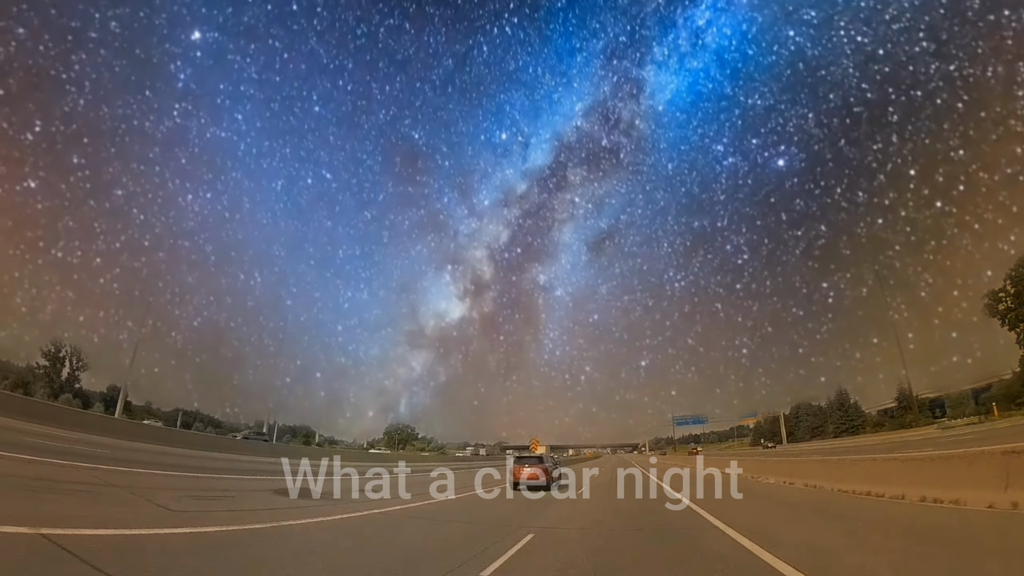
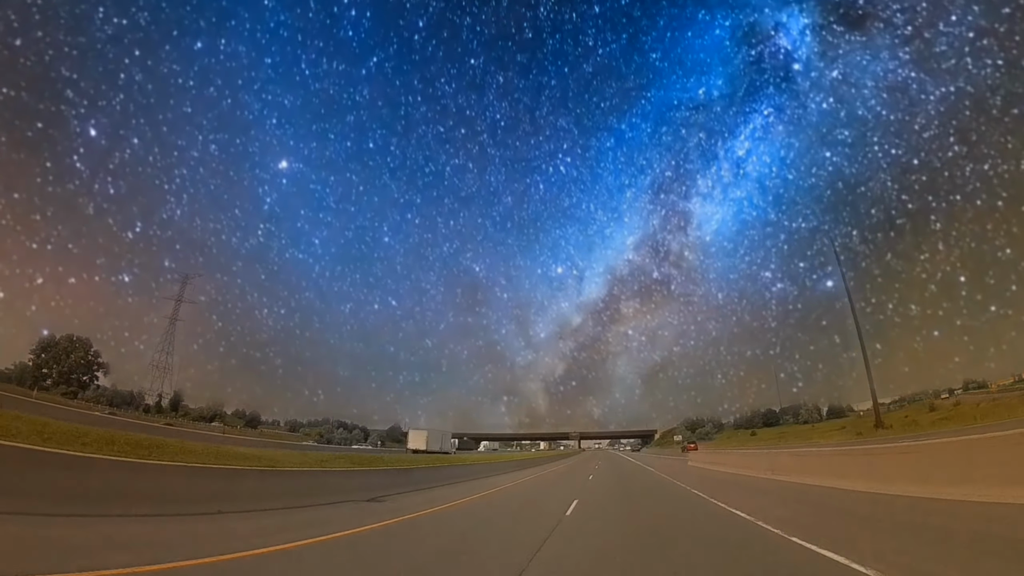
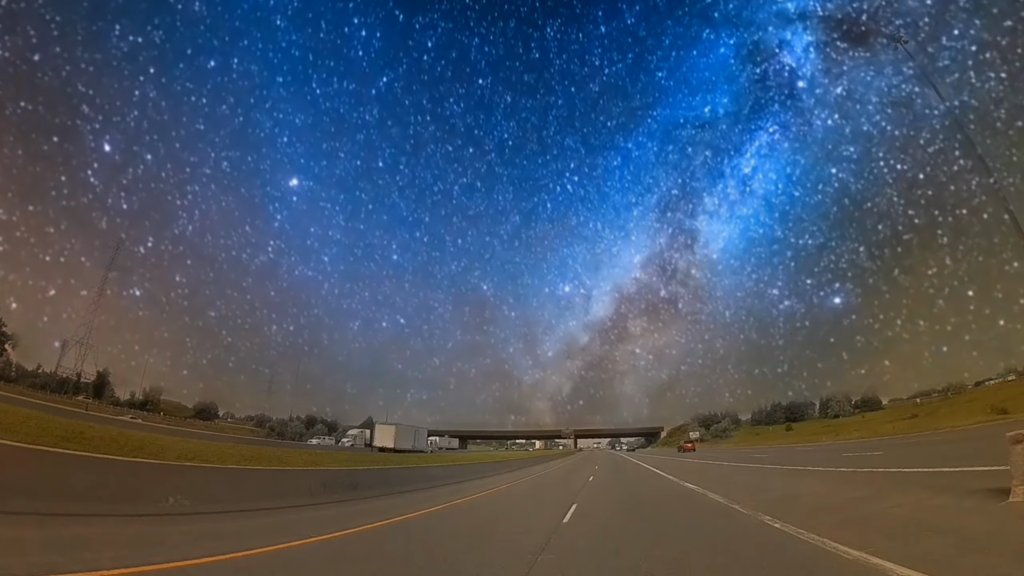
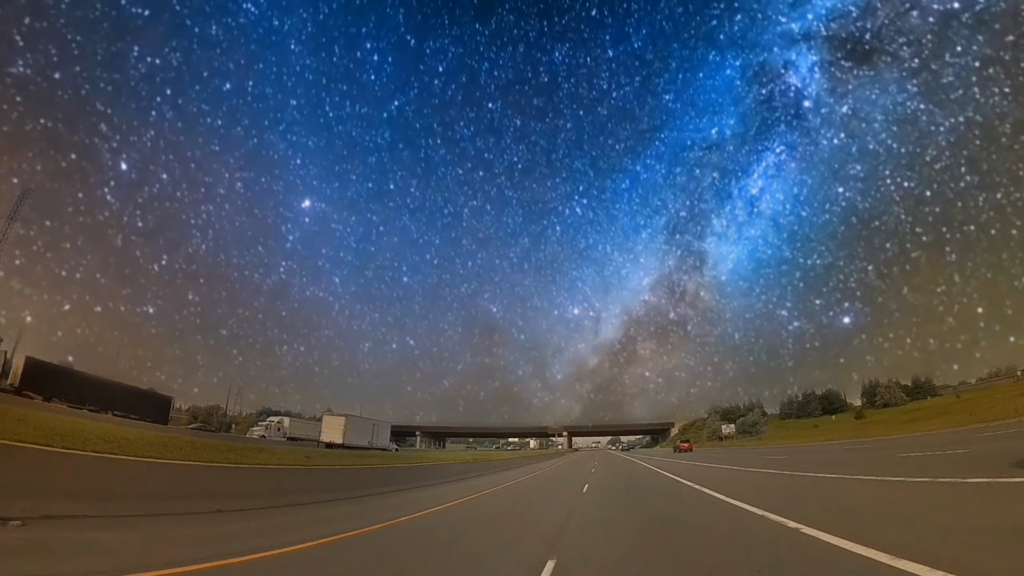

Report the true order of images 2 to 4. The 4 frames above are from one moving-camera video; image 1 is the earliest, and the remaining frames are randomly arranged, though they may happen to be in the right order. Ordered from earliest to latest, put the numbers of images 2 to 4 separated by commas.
2, 3, 4
